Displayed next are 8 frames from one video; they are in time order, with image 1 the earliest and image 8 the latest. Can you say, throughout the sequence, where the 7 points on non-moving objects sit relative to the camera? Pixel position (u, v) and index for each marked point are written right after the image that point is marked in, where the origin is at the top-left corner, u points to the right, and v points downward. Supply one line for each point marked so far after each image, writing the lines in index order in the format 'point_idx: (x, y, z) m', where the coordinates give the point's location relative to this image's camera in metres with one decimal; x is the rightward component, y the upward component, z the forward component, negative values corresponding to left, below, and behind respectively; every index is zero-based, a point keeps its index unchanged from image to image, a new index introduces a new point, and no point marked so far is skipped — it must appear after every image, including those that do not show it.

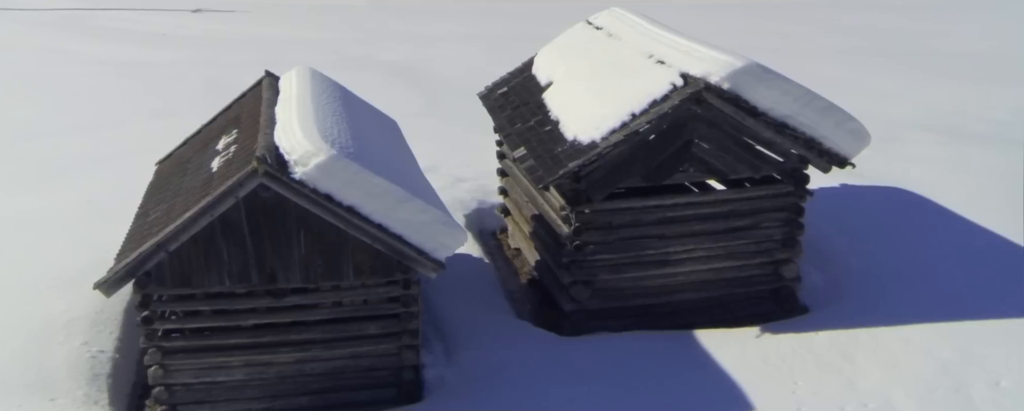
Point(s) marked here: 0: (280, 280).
0: (-1.8, -0.6, +6.8) m
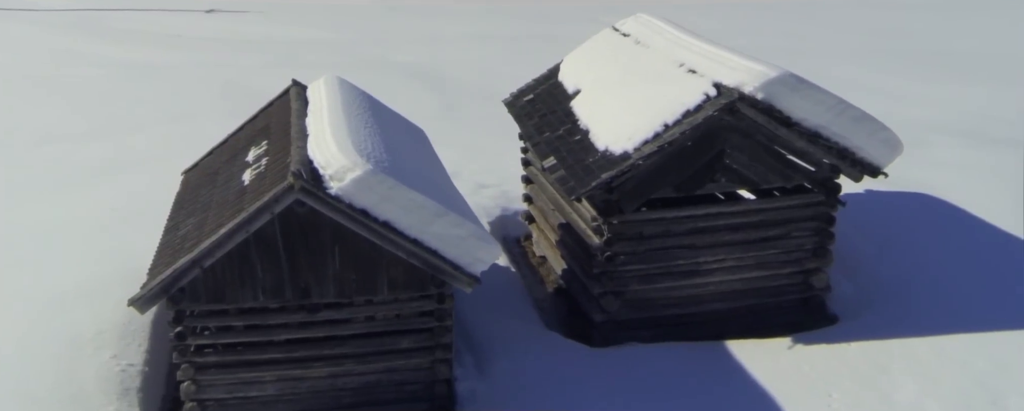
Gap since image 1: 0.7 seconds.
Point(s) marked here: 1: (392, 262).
0: (-1.6, -0.7, +6.7) m
1: (-1.0, -0.5, +6.7) m
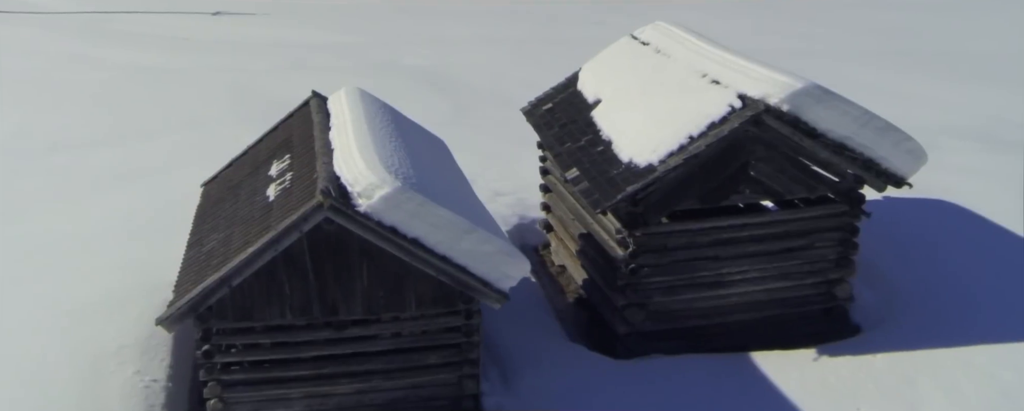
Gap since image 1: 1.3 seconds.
0: (-1.3, -0.8, +6.7) m
1: (-0.7, -0.6, +6.7) m
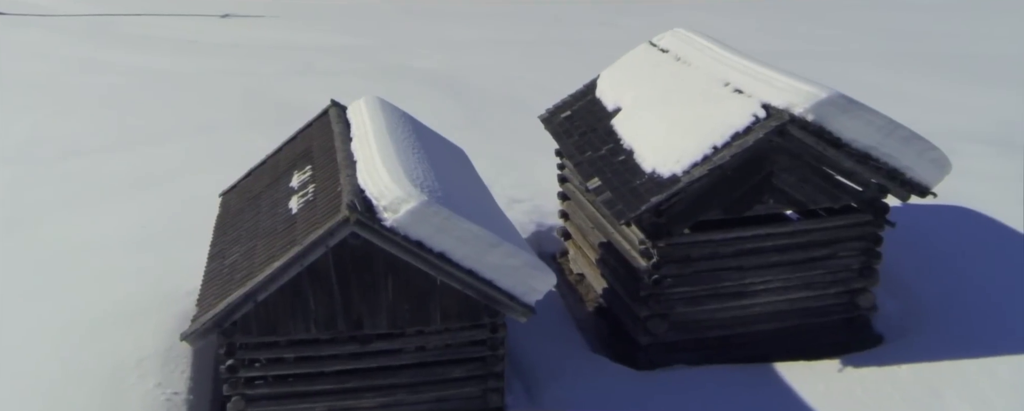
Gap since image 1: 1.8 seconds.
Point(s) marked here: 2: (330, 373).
0: (-1.1, -0.9, +6.7) m
1: (-0.5, -0.7, +6.7) m
2: (-1.5, -1.4, +6.9) m
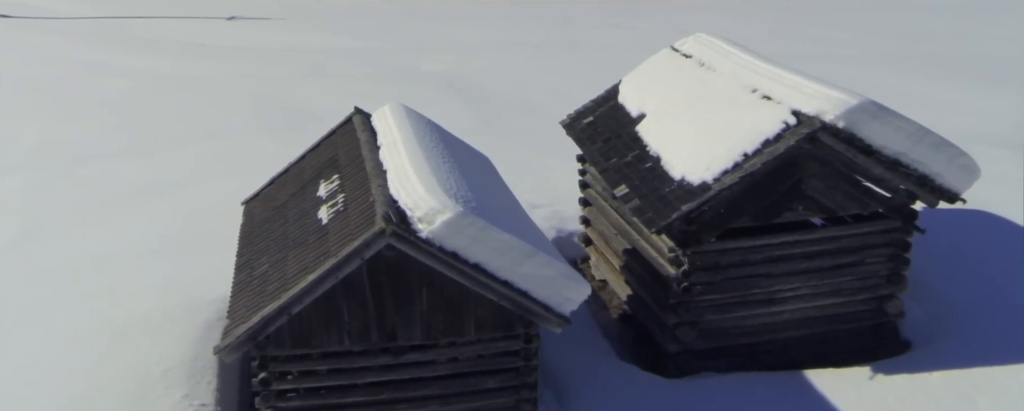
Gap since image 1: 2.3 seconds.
0: (-0.9, -1.0, +6.6) m
1: (-0.3, -0.8, +6.6) m
2: (-1.2, -1.4, +6.9) m
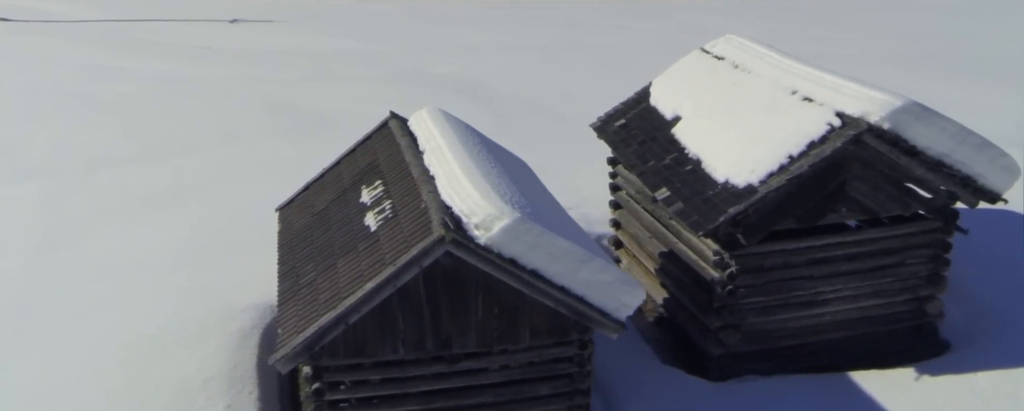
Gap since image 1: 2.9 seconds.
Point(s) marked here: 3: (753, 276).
0: (-0.4, -1.1, +6.5) m
1: (+0.2, -0.8, +6.5) m
2: (-0.8, -1.5, +6.8) m
3: (+2.2, -0.6, +7.8) m
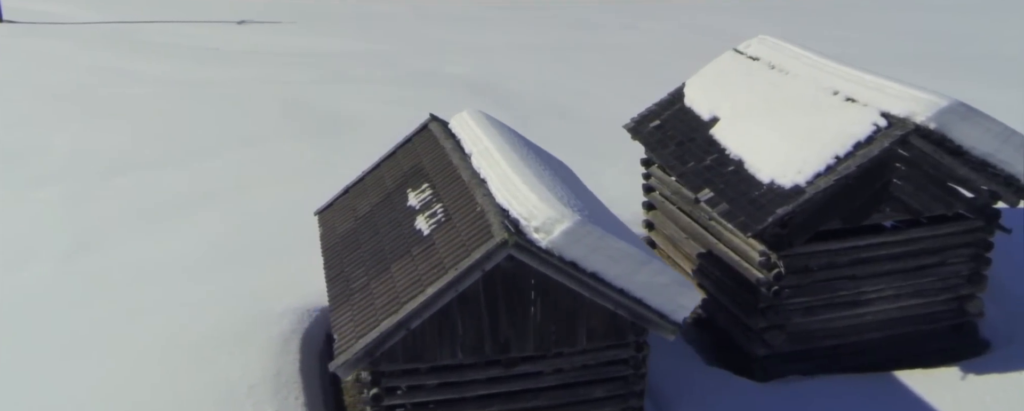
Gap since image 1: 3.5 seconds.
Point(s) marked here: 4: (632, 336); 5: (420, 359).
0: (0.0, -1.1, +6.5) m
1: (+0.6, -0.8, +6.5) m
2: (-0.3, -1.5, +6.7) m
3: (+2.6, -0.7, +7.8) m
4: (+0.9, -1.0, +6.7) m
5: (-0.7, -1.1, +6.4) m
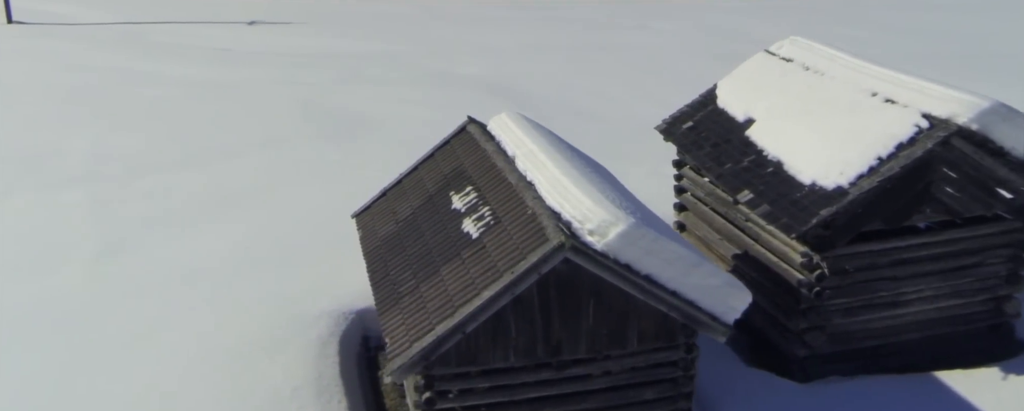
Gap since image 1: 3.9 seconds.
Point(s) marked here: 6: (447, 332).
0: (+0.4, -1.1, +6.5) m
1: (+1.0, -0.8, +6.5) m
2: (+0.1, -1.5, +6.7) m
3: (+3.0, -0.7, +7.8) m
4: (+1.3, -1.0, +6.7) m
5: (-0.3, -1.2, +6.4) m
6: (-0.5, -0.9, +6.0) m
